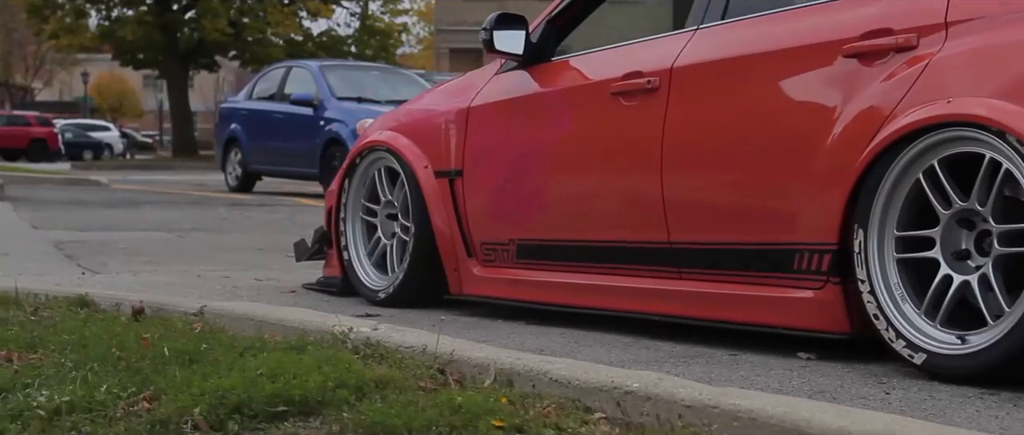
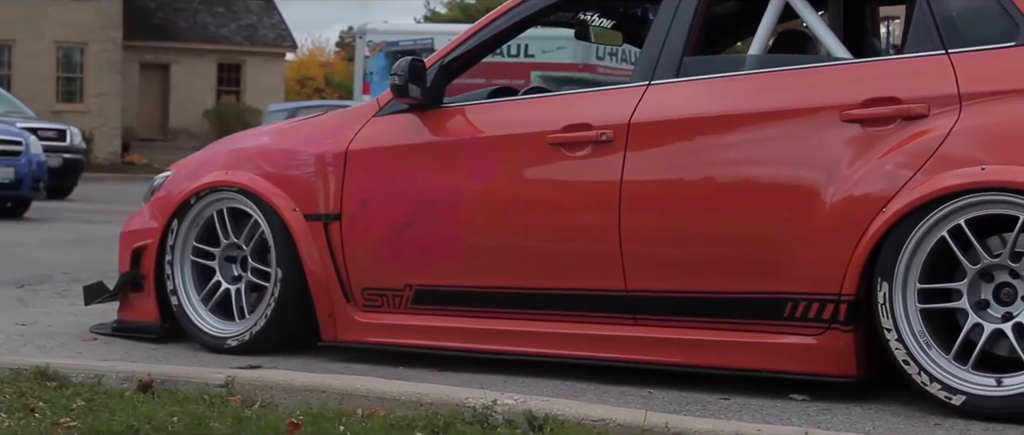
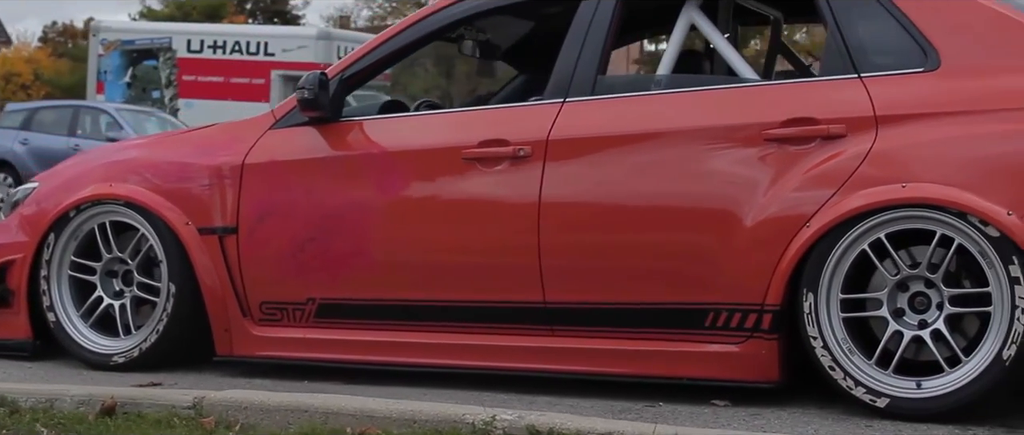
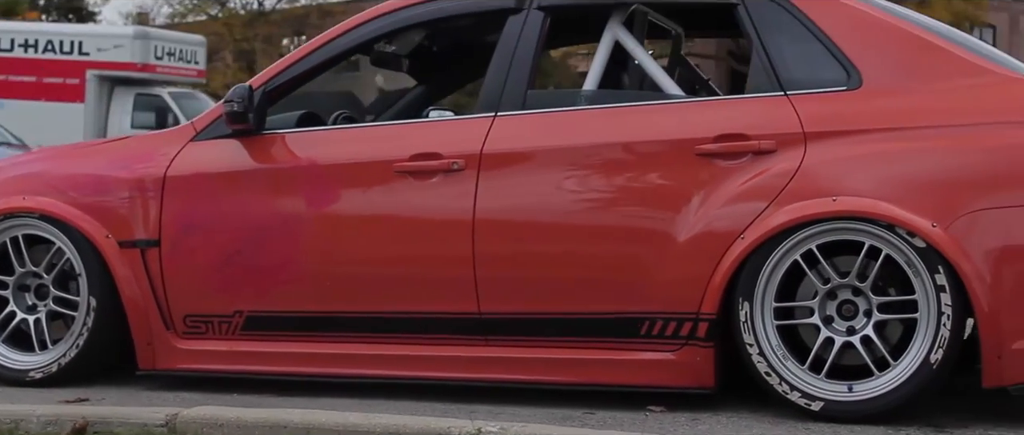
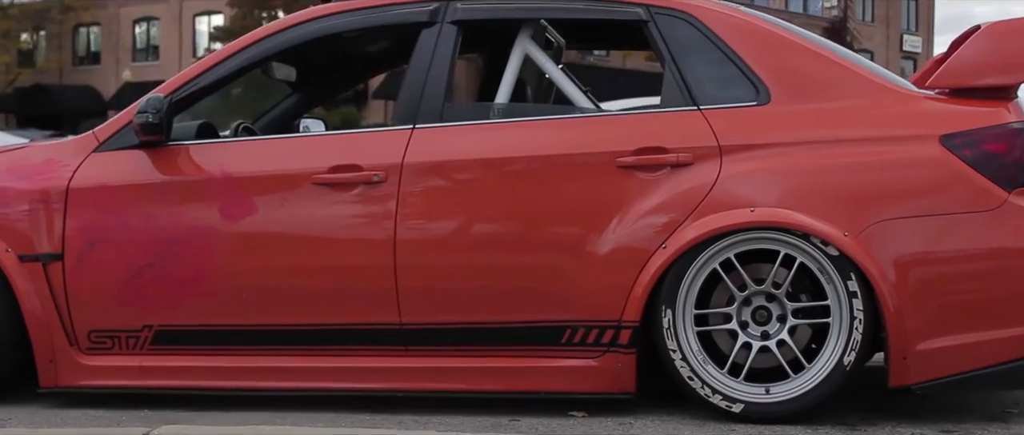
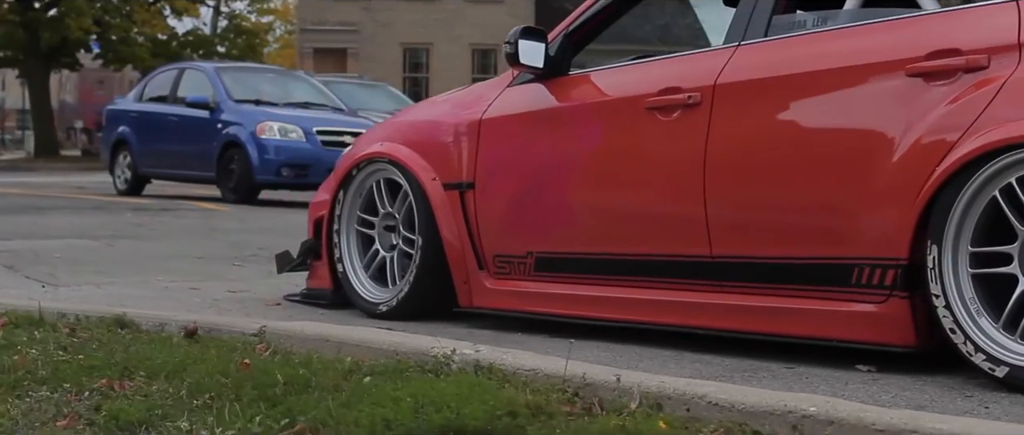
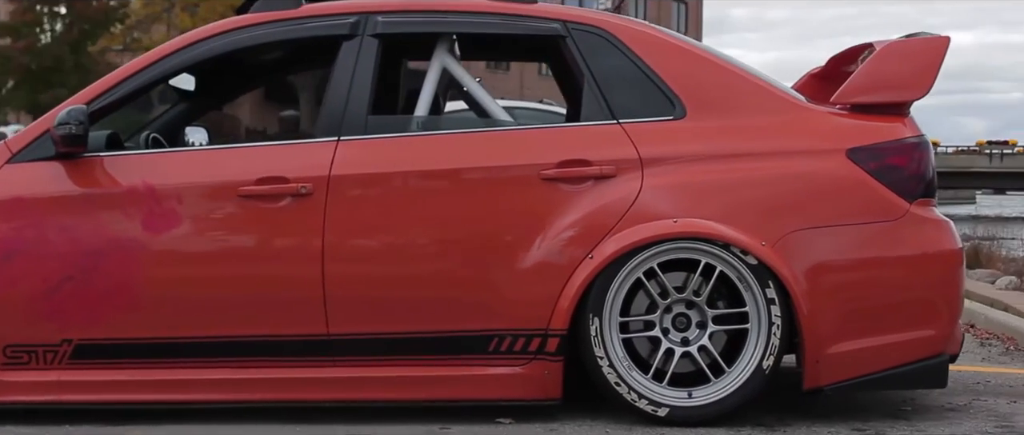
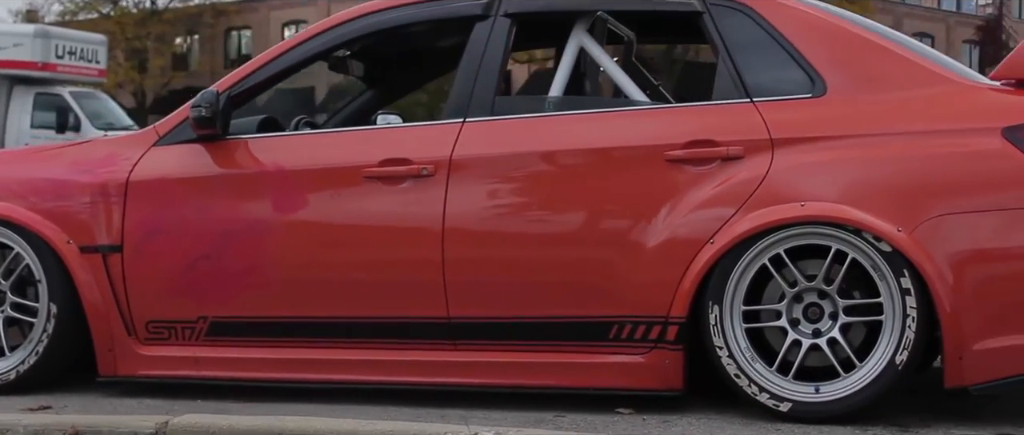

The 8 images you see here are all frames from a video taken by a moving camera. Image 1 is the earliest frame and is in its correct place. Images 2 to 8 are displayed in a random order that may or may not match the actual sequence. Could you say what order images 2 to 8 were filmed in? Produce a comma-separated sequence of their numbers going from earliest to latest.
6, 2, 3, 4, 8, 5, 7
